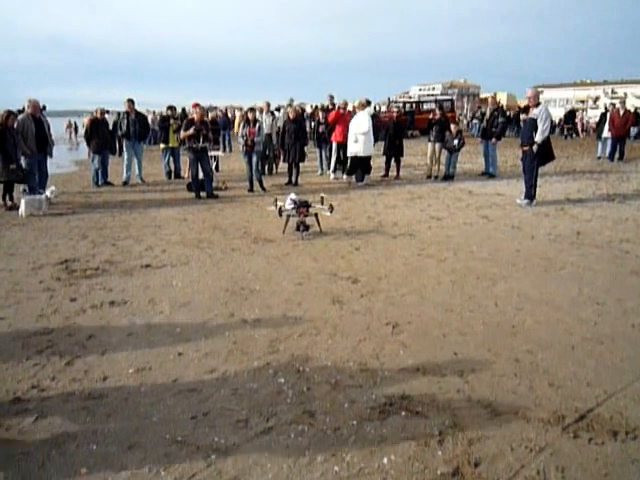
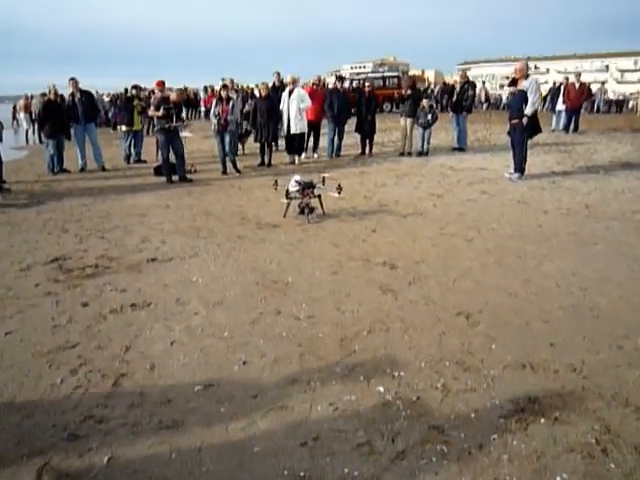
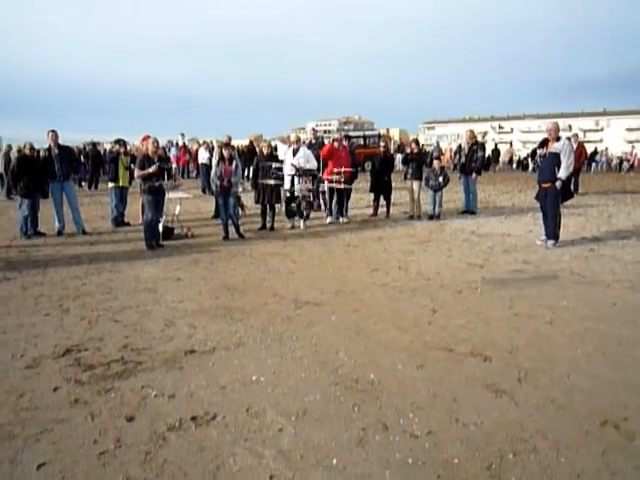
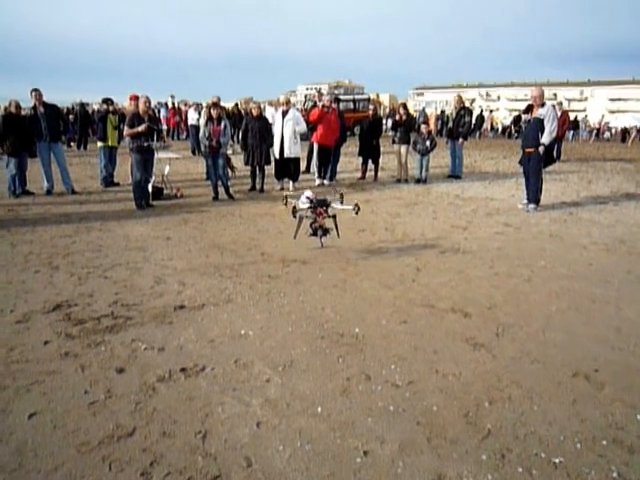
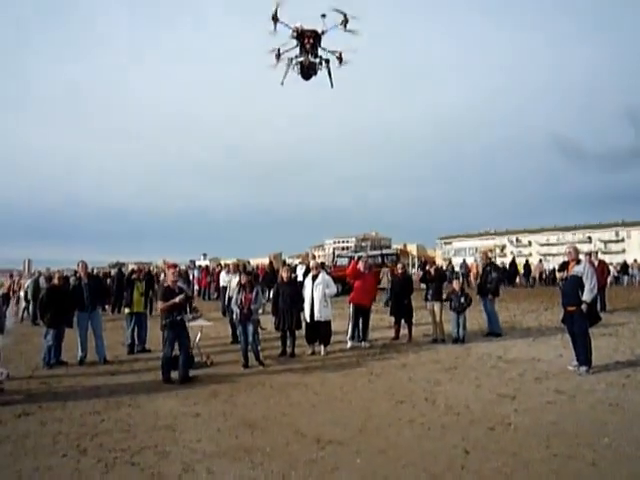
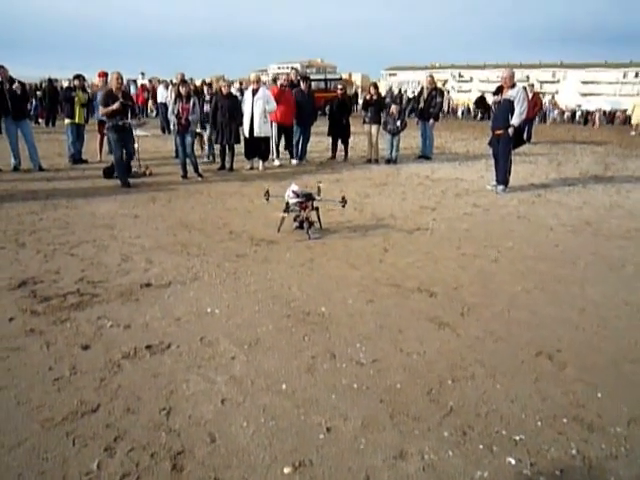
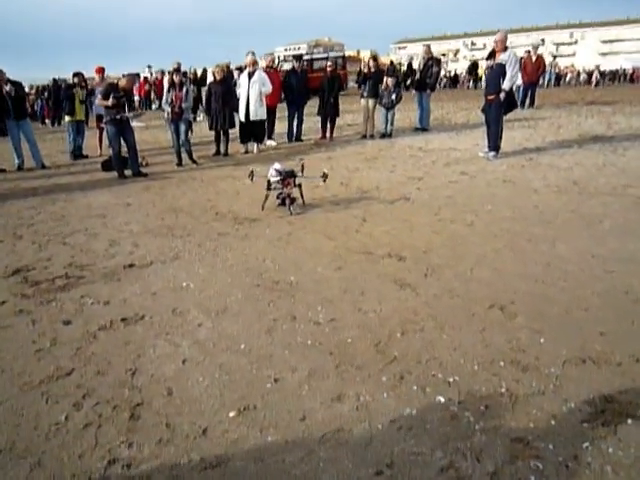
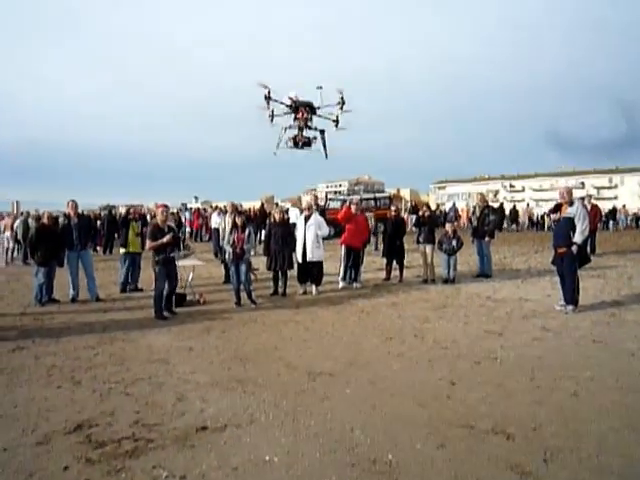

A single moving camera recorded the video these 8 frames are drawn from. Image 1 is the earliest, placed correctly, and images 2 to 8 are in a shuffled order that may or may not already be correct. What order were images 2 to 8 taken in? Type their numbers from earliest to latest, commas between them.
2, 7, 6, 4, 3, 8, 5
